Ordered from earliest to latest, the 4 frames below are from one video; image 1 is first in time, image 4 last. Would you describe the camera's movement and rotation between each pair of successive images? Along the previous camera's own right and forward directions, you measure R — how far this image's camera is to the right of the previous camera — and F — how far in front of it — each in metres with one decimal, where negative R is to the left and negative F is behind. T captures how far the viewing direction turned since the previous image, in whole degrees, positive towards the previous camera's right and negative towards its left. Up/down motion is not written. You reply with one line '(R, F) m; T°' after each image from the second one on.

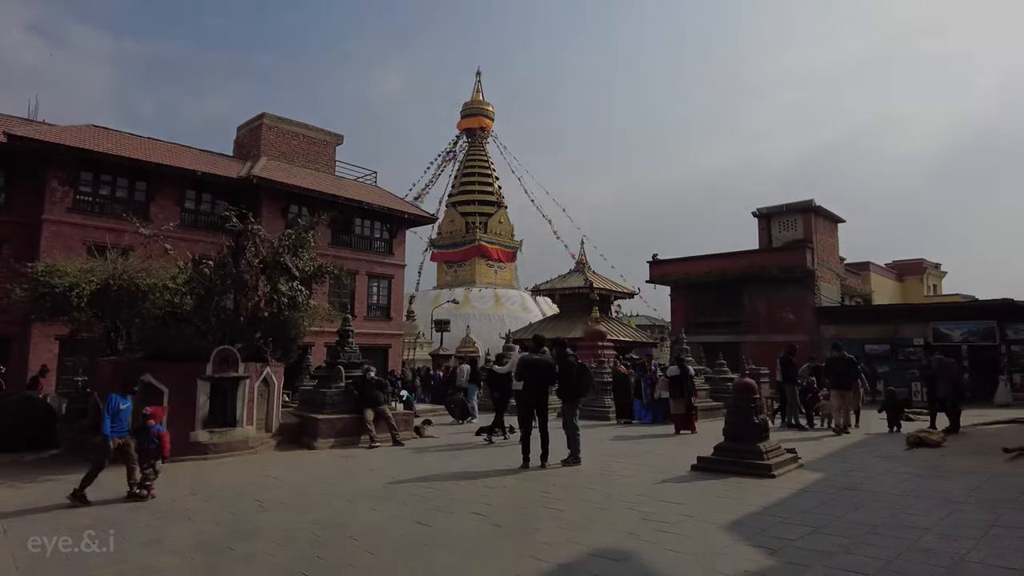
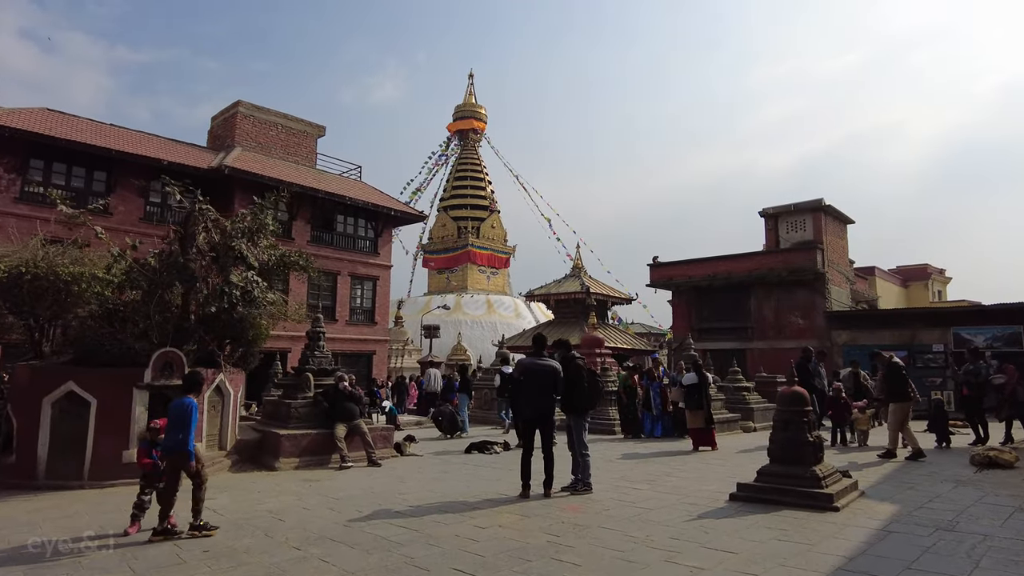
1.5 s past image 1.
(0.0, +1.5) m; +1°
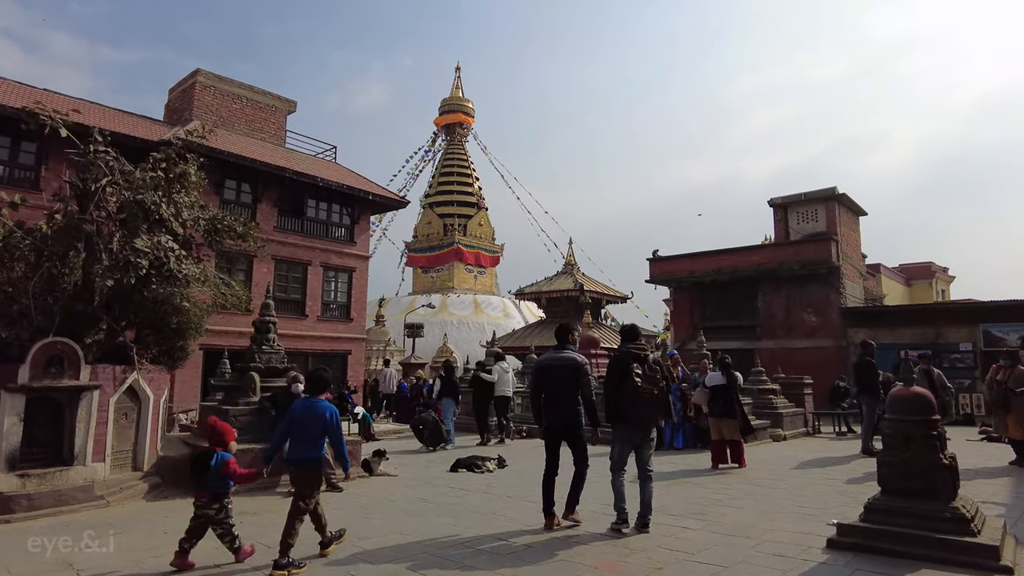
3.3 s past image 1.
(-0.1, +2.0) m; +1°
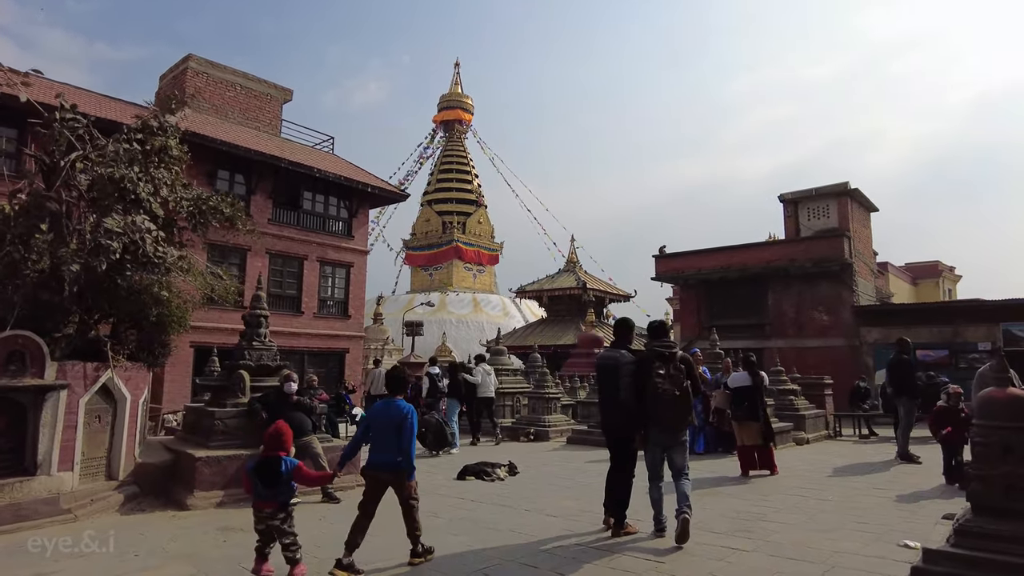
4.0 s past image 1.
(-0.2, +0.7) m; 0°
